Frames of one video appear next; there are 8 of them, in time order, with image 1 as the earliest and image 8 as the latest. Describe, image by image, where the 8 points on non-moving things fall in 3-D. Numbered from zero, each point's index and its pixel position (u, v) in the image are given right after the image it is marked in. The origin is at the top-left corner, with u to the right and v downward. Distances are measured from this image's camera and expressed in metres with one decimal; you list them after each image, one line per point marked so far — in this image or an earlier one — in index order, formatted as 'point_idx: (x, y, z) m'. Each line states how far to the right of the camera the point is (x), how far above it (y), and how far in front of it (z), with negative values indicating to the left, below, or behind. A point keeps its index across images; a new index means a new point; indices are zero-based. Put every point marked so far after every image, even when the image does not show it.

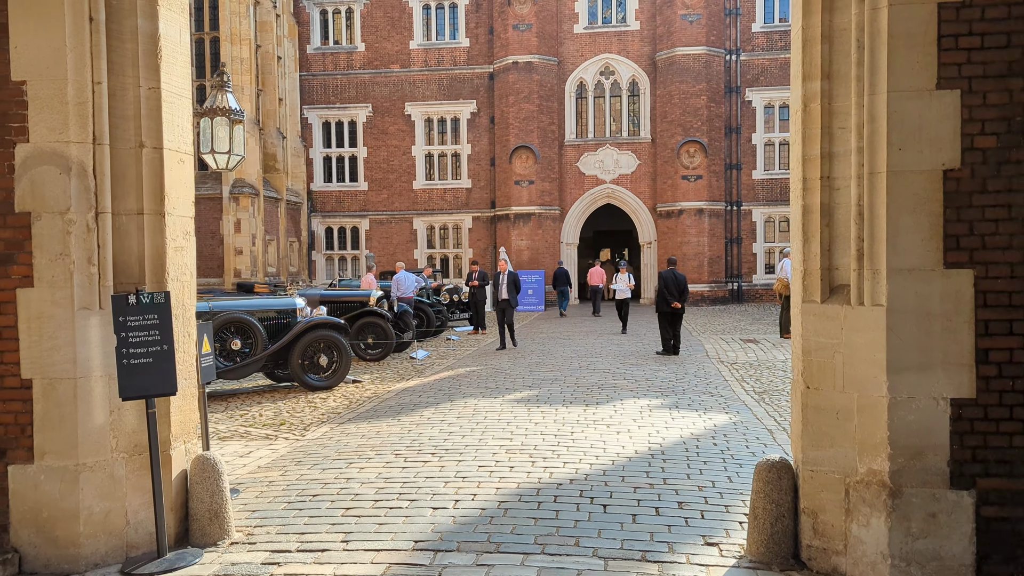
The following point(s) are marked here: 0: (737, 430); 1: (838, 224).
0: (+1.9, -1.2, +7.1) m
1: (+1.5, +0.3, +3.9) m
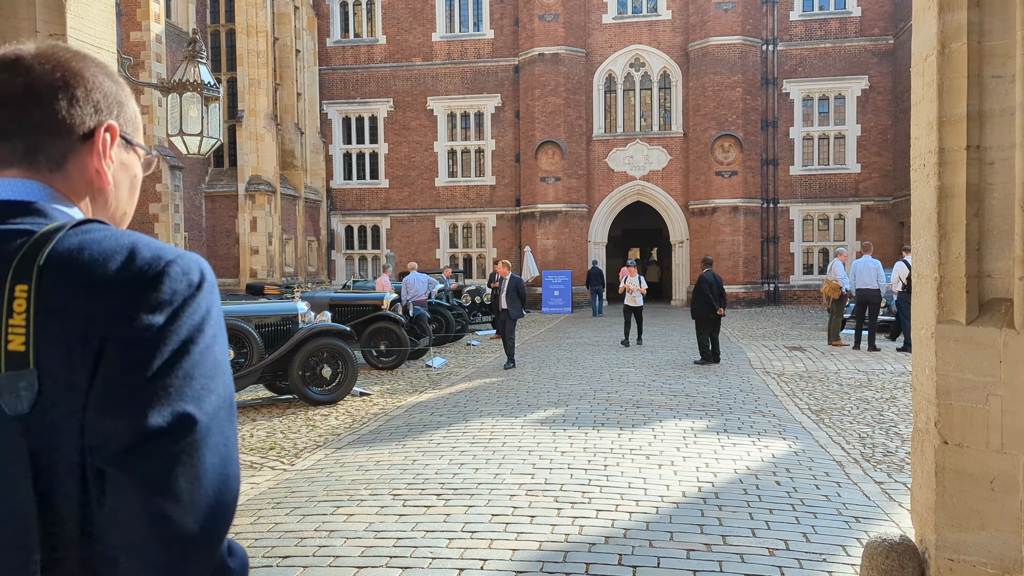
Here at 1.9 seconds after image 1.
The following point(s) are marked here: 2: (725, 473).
0: (+2.0, -1.2, +6.0) m
1: (+1.6, +0.3, +2.8) m
2: (+1.4, -1.2, +5.6) m
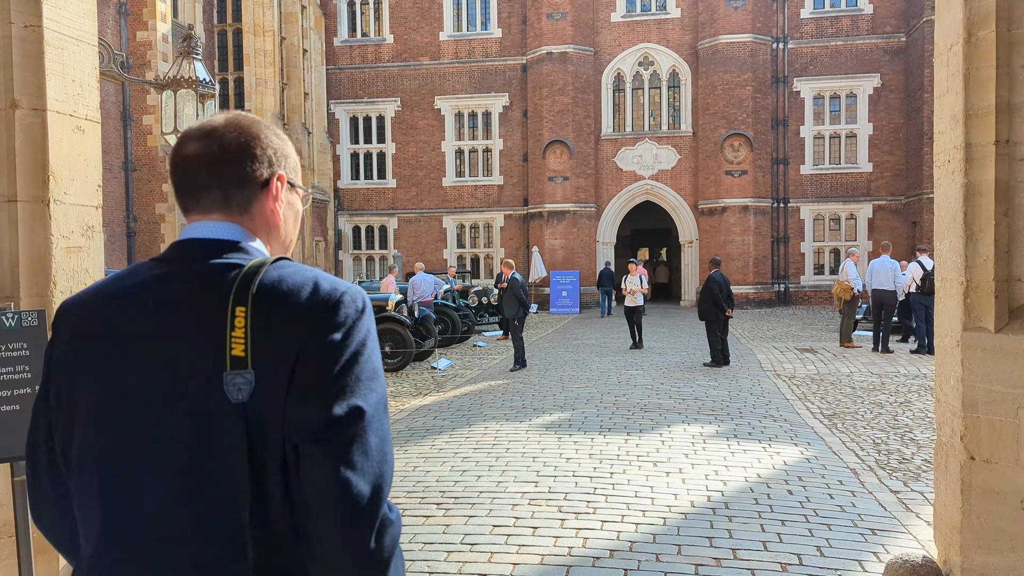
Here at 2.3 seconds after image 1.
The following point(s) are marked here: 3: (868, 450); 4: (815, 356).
0: (+2.1, -1.2, +5.8) m
1: (+1.6, +0.2, +2.6) m
2: (+1.4, -1.2, +5.5) m
3: (+2.7, -1.2, +6.5) m
4: (+4.4, -1.0, +12.4) m
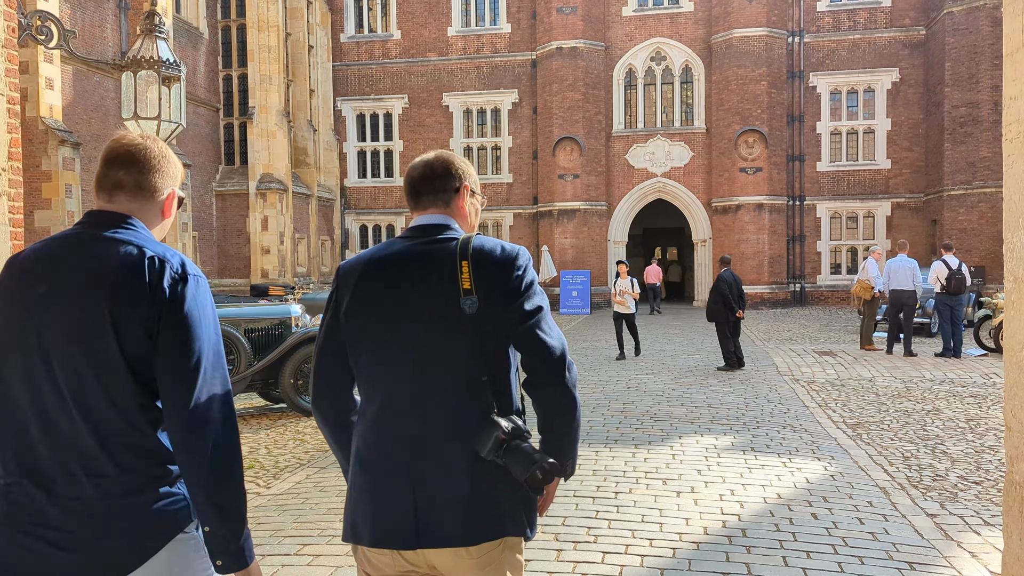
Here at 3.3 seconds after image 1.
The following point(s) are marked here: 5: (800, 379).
0: (+2.0, -1.2, +5.3) m
1: (+1.5, +0.2, +2.1) m
2: (+1.4, -1.2, +4.9) m
3: (+2.7, -1.2, +6.0) m
4: (+4.5, -1.0, +11.9) m
5: (+3.5, -1.1, +10.3) m
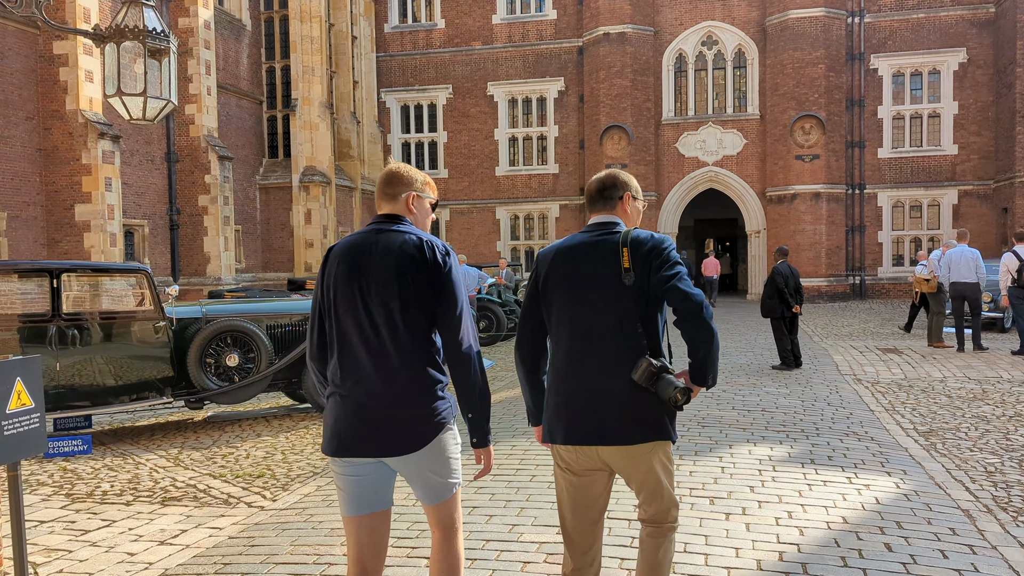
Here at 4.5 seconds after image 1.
0: (+2.2, -1.2, +4.6) m
1: (+1.5, +0.2, +1.5) m
2: (+1.5, -1.2, +4.3) m
3: (+2.9, -1.2, +5.2) m
4: (+5.0, -0.9, +11.0) m
5: (+3.9, -1.0, +9.5) m
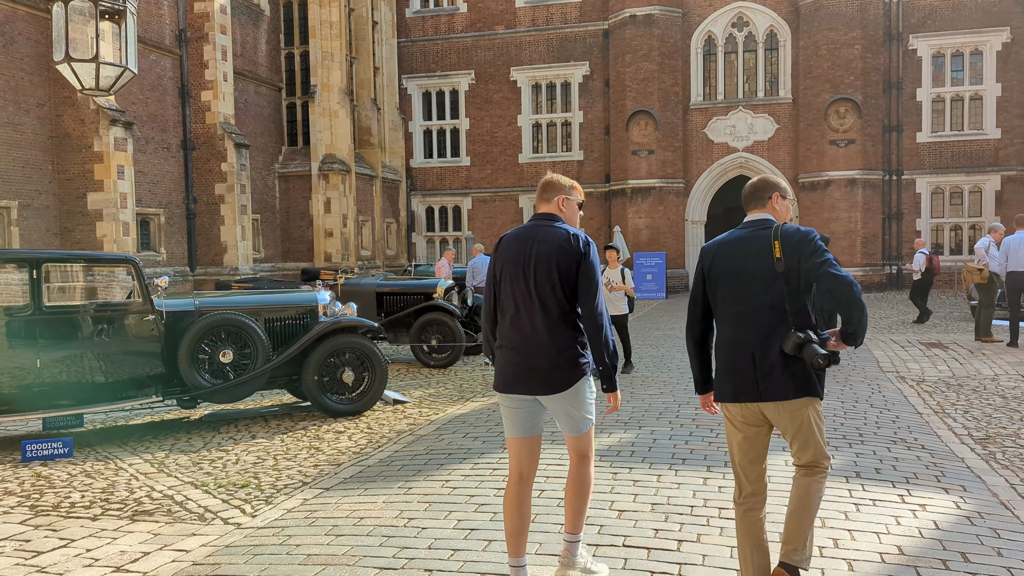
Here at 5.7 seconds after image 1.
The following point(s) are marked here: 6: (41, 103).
0: (+2.2, -1.2, +4.0) m
1: (+1.4, +0.2, +0.8) m
2: (+1.5, -1.2, +3.7) m
3: (+2.9, -1.2, +4.6) m
4: (+5.3, -0.8, +10.3) m
5: (+4.1, -0.9, +8.8) m
6: (-8.4, +3.3, +15.1) m
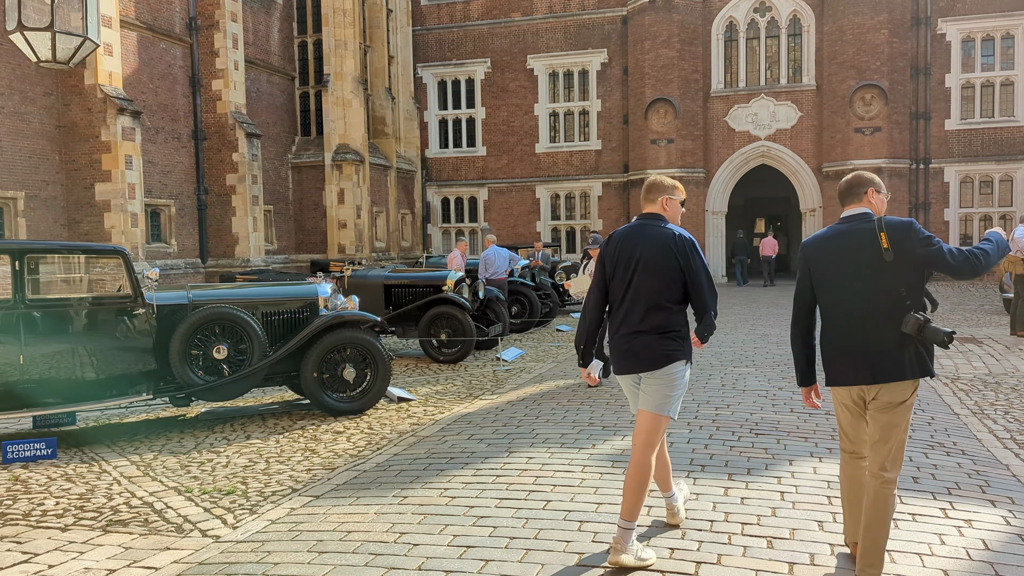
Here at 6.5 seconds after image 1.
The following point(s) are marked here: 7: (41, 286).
0: (+2.2, -1.1, +3.5) m
1: (+1.3, +0.2, +0.4) m
2: (+1.5, -1.1, +3.3) m
3: (+2.9, -1.1, +4.1) m
4: (+5.4, -0.7, +9.8) m
5: (+4.2, -0.8, +8.3) m
6: (-8.2, +3.5, +14.9) m
7: (-3.5, 0.0, +6.1) m
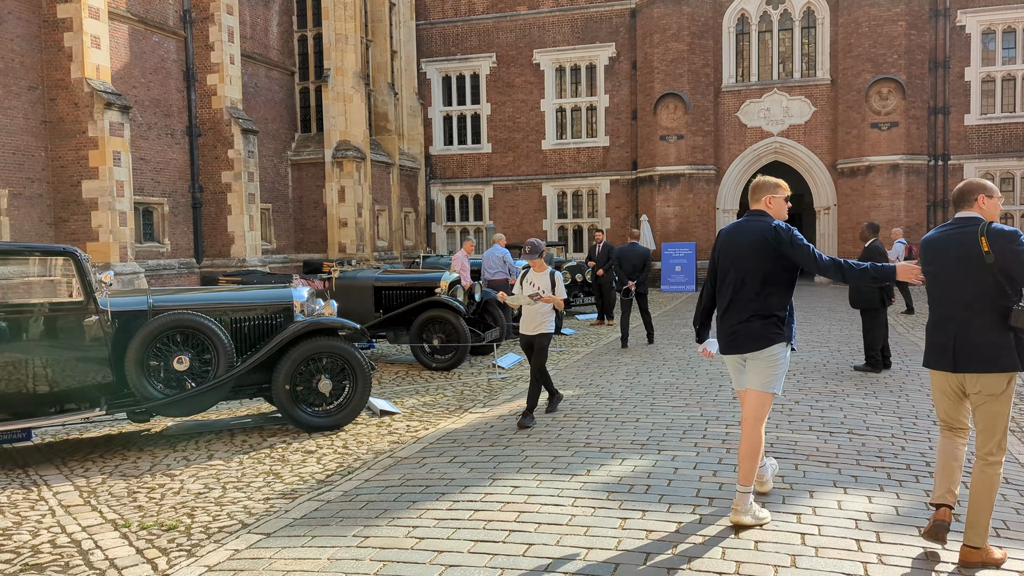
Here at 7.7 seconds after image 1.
0: (+2.1, -1.2, +2.9) m
1: (+1.1, +0.2, -0.2) m
2: (+1.4, -1.2, +2.7) m
3: (+2.8, -1.2, +3.5) m
4: (+5.4, -0.7, +9.1) m
5: (+4.2, -0.9, +7.7) m
6: (-8.1, +3.4, +14.4) m
7: (-3.5, 0.0, +5.6) m
